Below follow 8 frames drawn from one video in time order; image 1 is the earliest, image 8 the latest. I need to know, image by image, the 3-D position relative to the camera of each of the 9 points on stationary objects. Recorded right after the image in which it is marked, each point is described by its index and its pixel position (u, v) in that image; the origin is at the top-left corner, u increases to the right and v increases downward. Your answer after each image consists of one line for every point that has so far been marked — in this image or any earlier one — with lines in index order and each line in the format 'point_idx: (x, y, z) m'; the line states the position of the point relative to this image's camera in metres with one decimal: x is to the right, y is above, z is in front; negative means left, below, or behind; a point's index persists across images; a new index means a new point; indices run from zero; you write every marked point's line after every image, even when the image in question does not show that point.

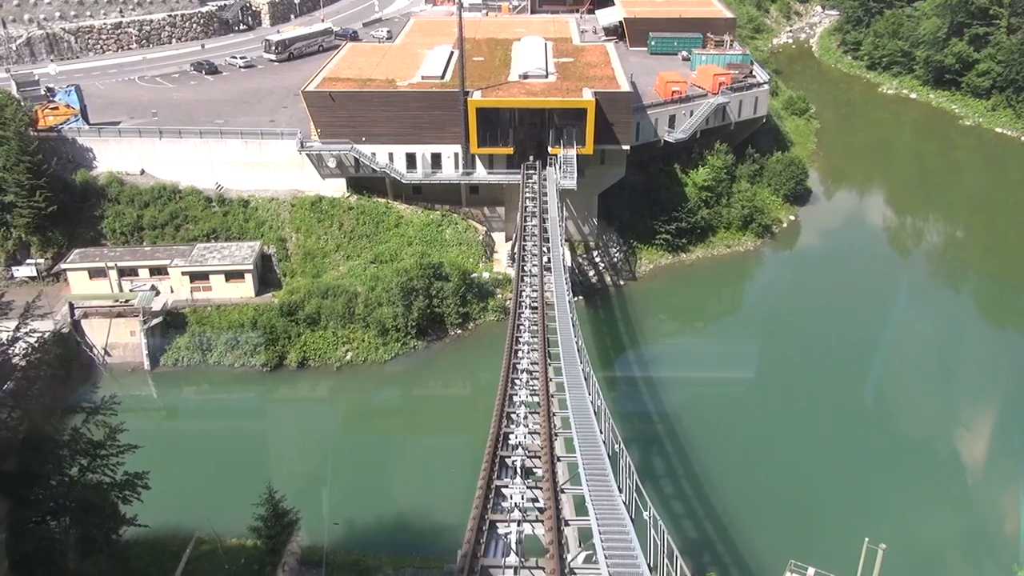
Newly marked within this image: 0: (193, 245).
0: (-6.7, +0.9, +18.5) m
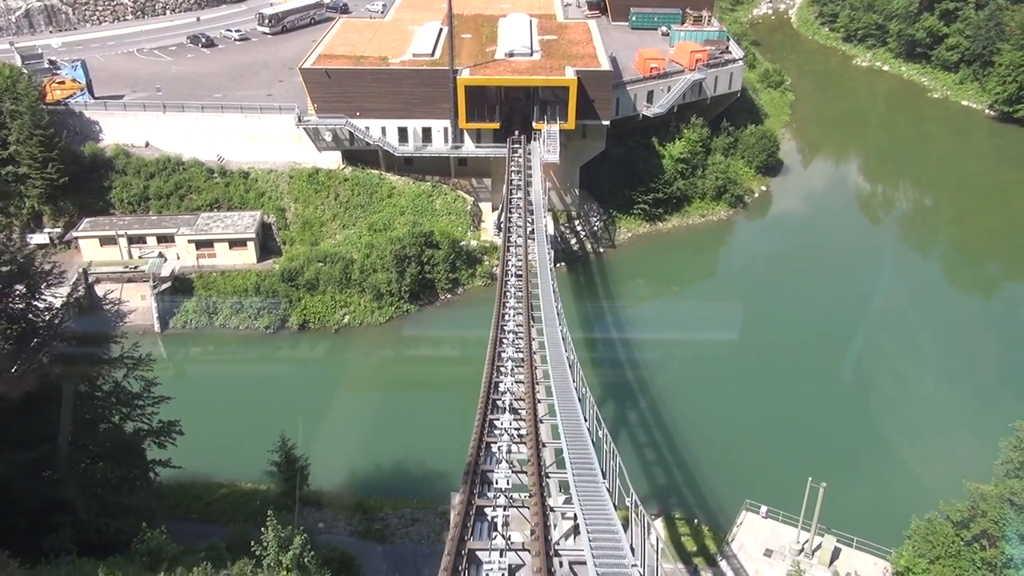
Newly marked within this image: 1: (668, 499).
0: (-7.0, +1.6, +19.6) m
1: (+2.5, -3.3, +14.0) m
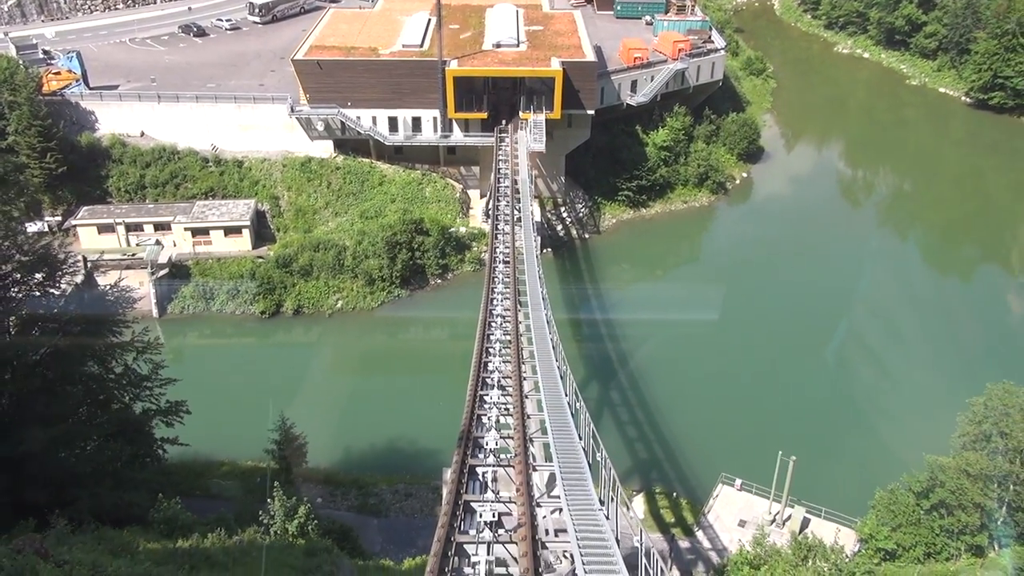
0: (-7.3, +2.0, +20.1) m
1: (+2.3, -3.1, +14.7) m
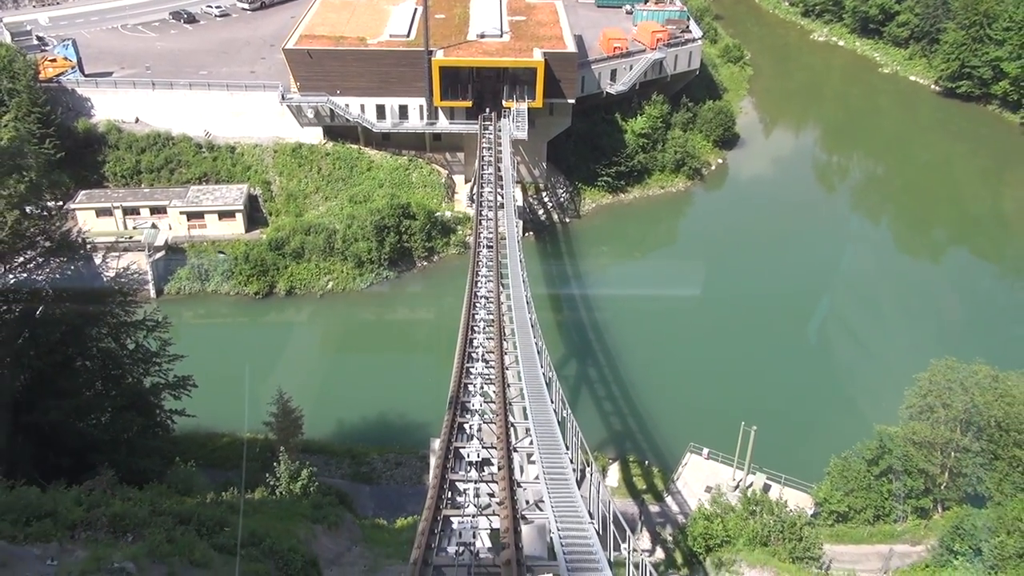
0: (-7.7, +2.4, +20.9) m
1: (+2.0, -2.8, +15.7) m
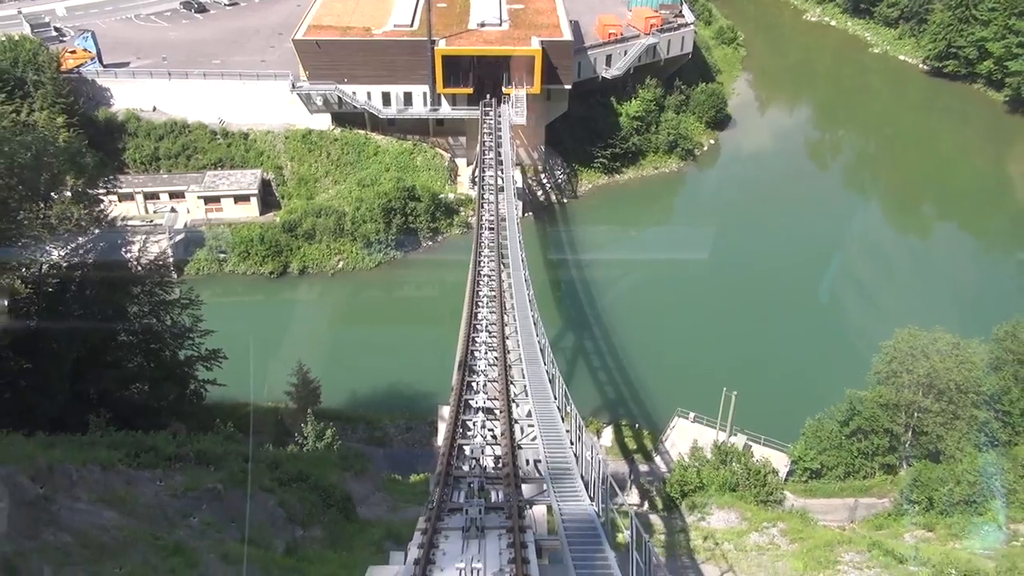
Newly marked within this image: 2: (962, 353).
0: (-7.7, +2.9, +22.0) m
1: (+2.0, -2.4, +17.0) m
2: (+7.2, -1.1, +14.1) m
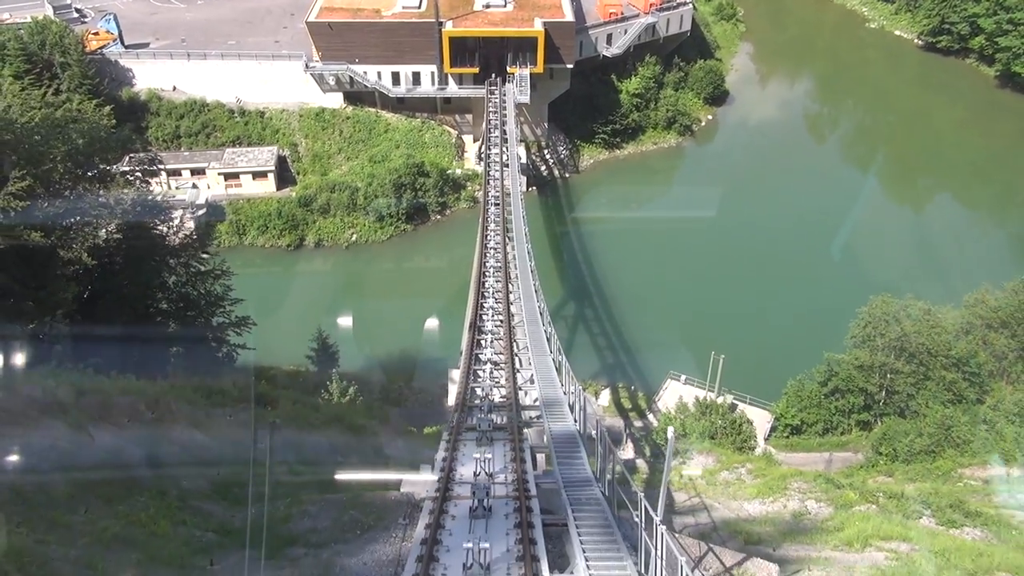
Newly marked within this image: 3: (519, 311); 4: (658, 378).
0: (-7.6, +3.6, +23.1) m
1: (+2.1, -1.8, +18.2) m
2: (+7.3, -0.6, +15.3) m
3: (+0.1, -0.4, +13.8) m
4: (+3.0, -1.8, +18.0) m
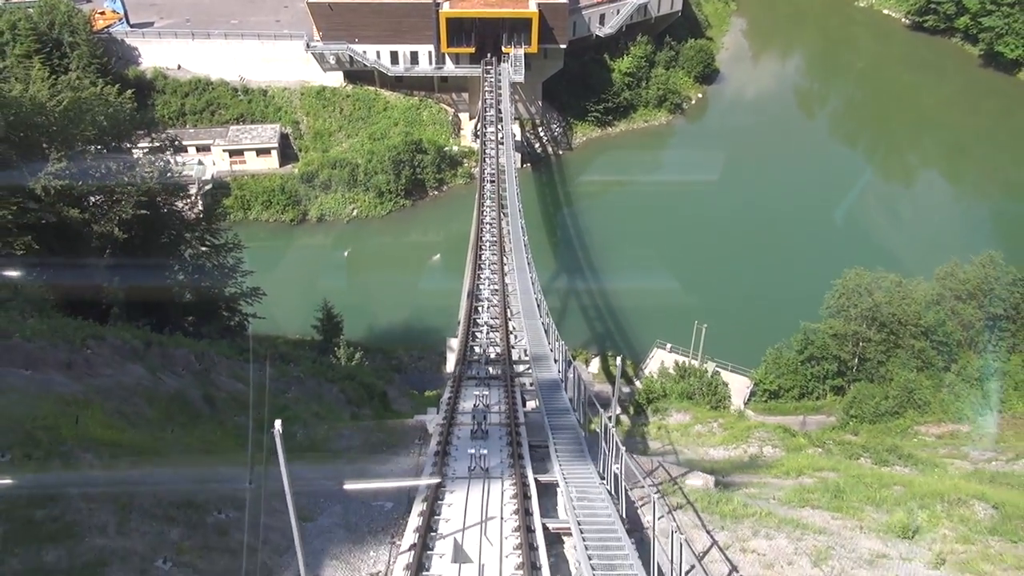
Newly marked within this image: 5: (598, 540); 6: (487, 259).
0: (-7.7, +4.4, +23.9) m
1: (+2.0, -1.2, +19.1) m
2: (+7.2, -0.1, +16.2) m
3: (0.0, +0.1, +14.7) m
4: (+2.9, -1.3, +19.0) m
5: (+0.7, -2.0, +6.9) m
6: (-0.5, +0.4, +15.5) m
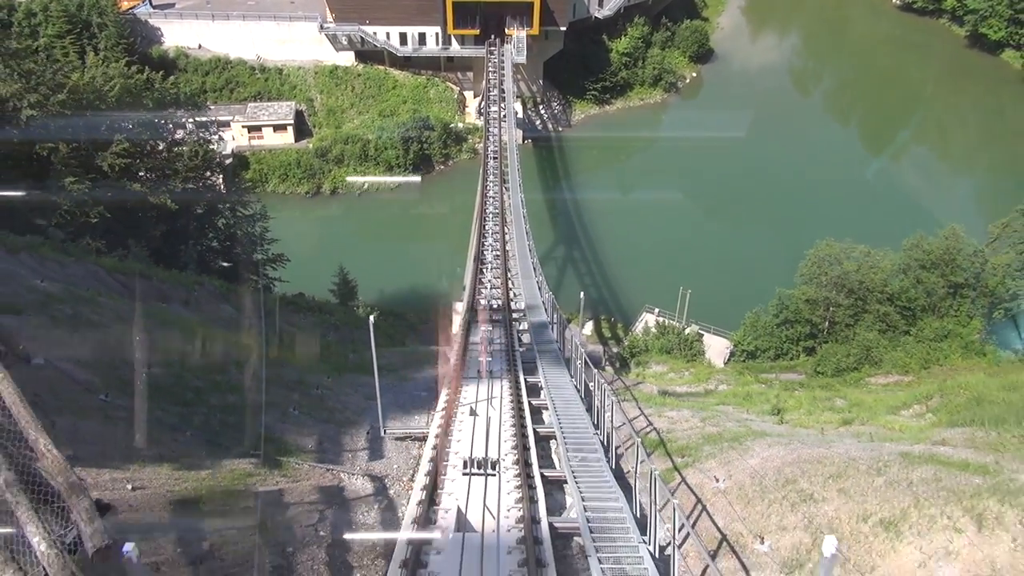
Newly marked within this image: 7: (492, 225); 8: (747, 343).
0: (-7.6, +5.3, +25.3) m
1: (+2.0, -0.5, +20.7) m
2: (+7.2, +0.5, +17.8) m
3: (0.0, +0.7, +16.3) m
4: (+2.9, -0.6, +20.6) m
5: (+0.7, -1.6, +8.6) m
6: (-0.4, +1.0, +17.1) m
7: (-0.4, +1.2, +17.4) m
8: (+4.9, -1.2, +18.4) m
